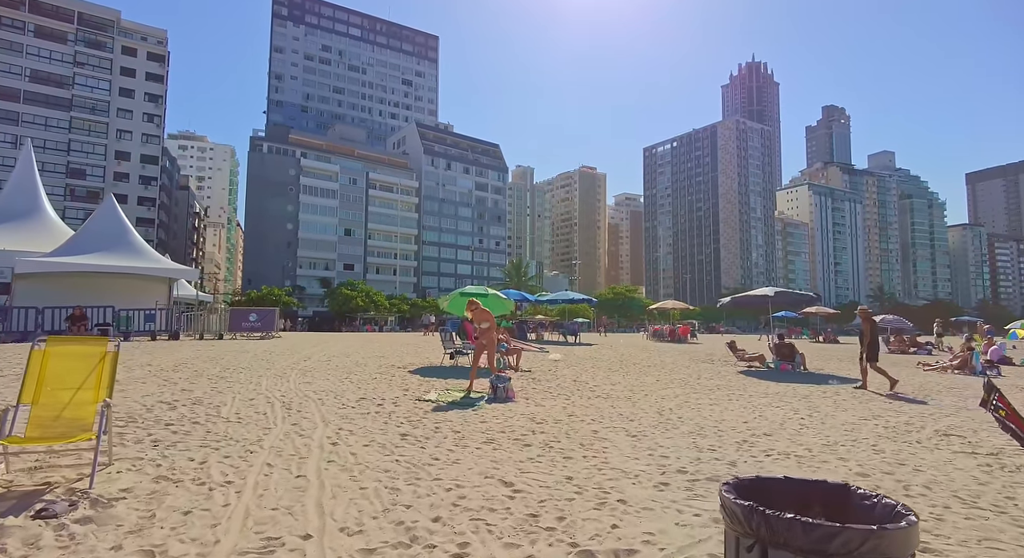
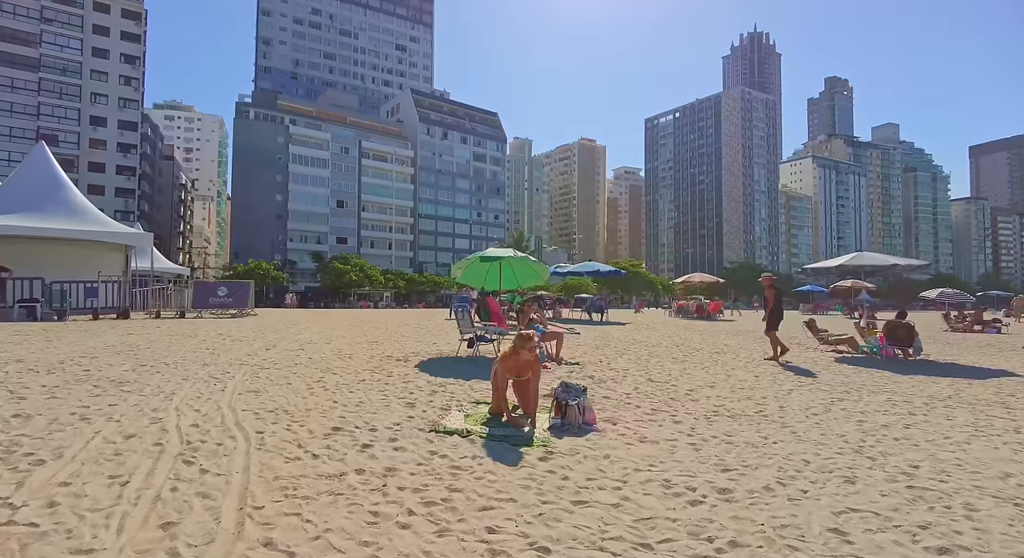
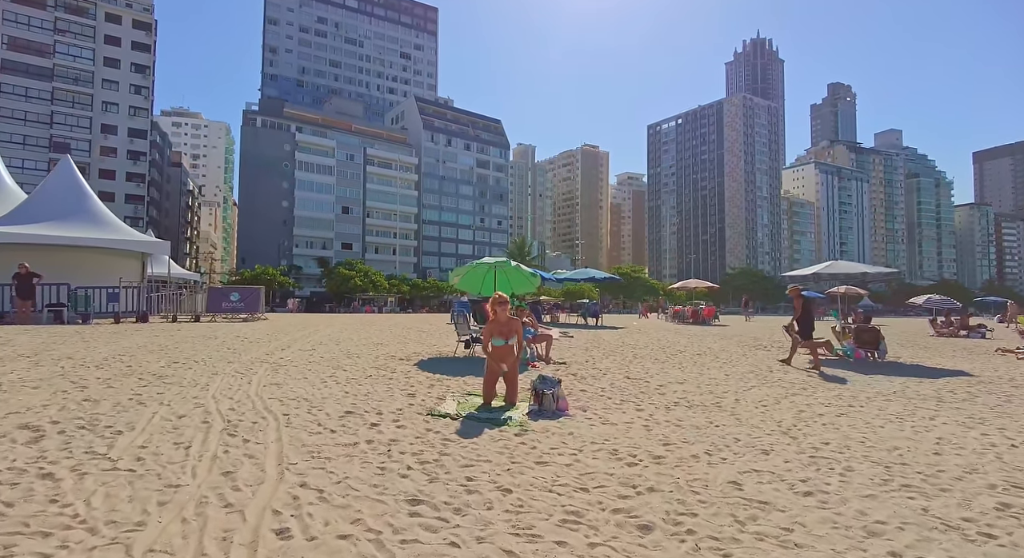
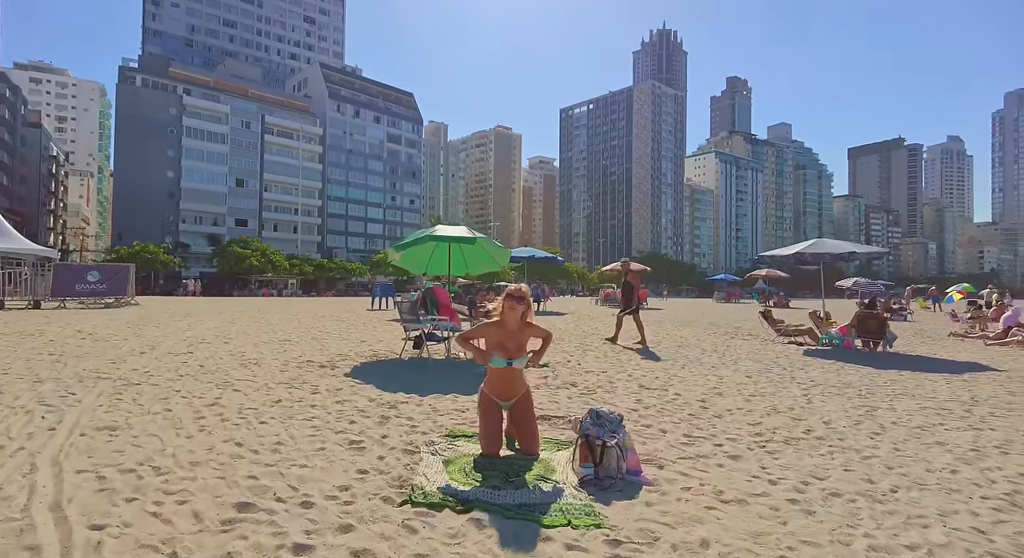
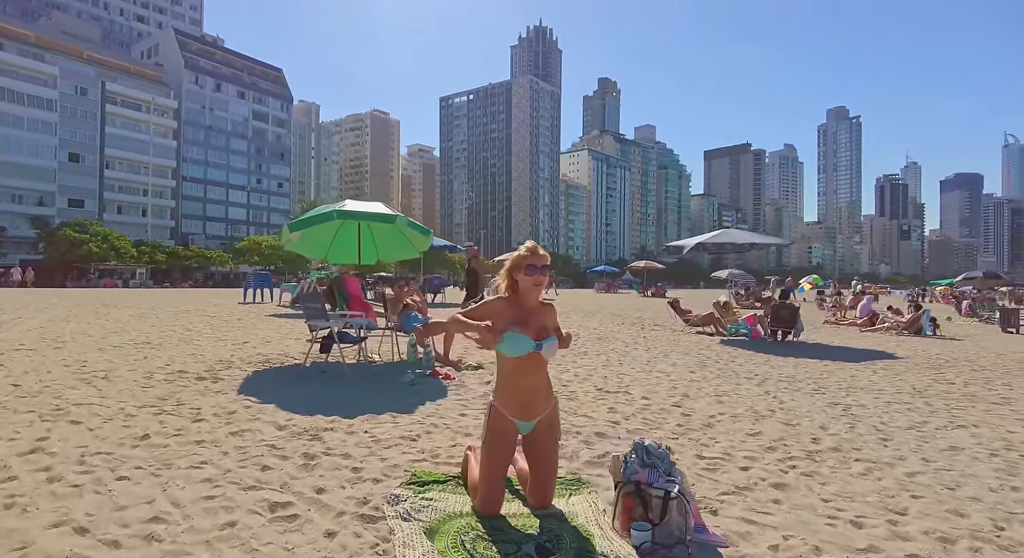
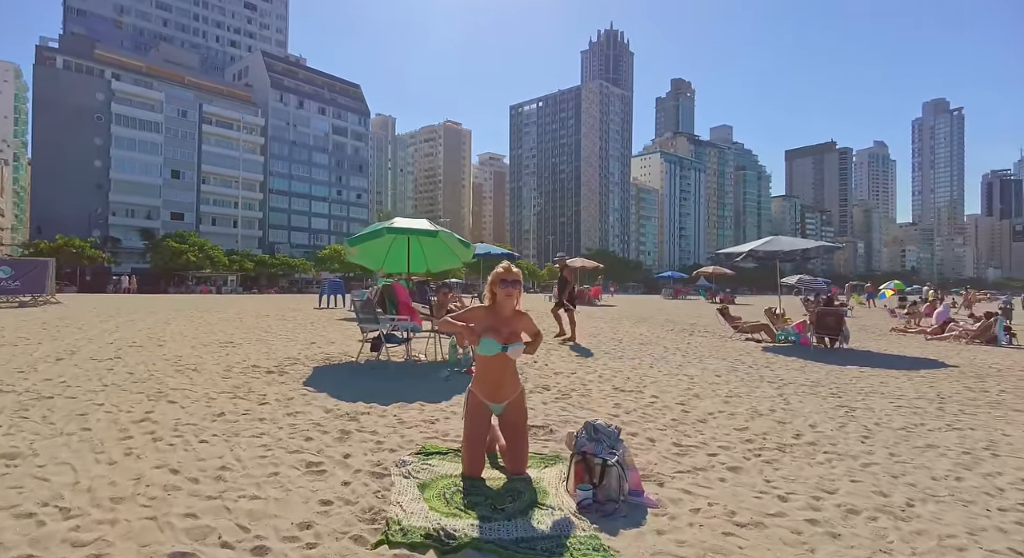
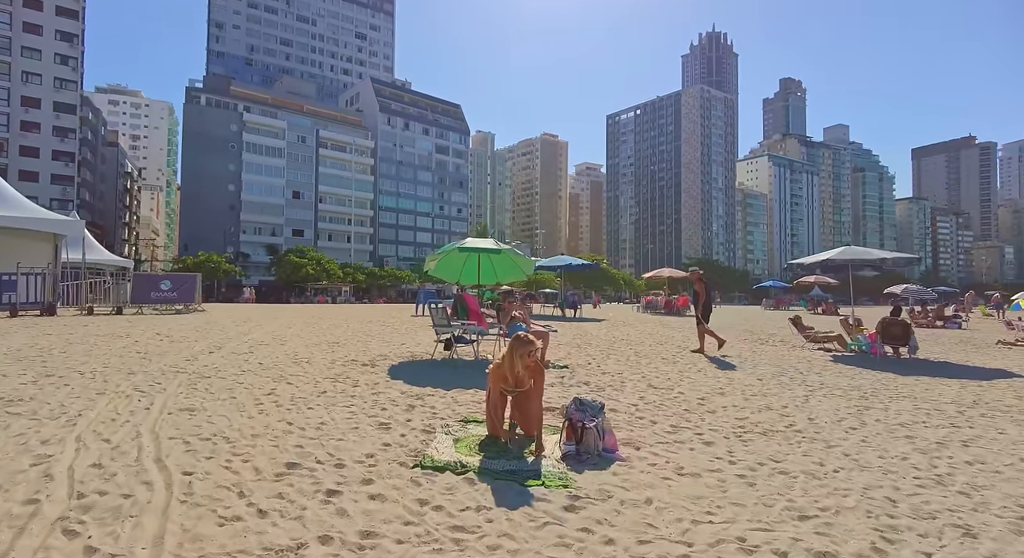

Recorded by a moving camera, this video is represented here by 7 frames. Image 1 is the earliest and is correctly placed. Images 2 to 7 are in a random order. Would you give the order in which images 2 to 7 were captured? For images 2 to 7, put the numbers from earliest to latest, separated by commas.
3, 2, 7, 4, 6, 5
